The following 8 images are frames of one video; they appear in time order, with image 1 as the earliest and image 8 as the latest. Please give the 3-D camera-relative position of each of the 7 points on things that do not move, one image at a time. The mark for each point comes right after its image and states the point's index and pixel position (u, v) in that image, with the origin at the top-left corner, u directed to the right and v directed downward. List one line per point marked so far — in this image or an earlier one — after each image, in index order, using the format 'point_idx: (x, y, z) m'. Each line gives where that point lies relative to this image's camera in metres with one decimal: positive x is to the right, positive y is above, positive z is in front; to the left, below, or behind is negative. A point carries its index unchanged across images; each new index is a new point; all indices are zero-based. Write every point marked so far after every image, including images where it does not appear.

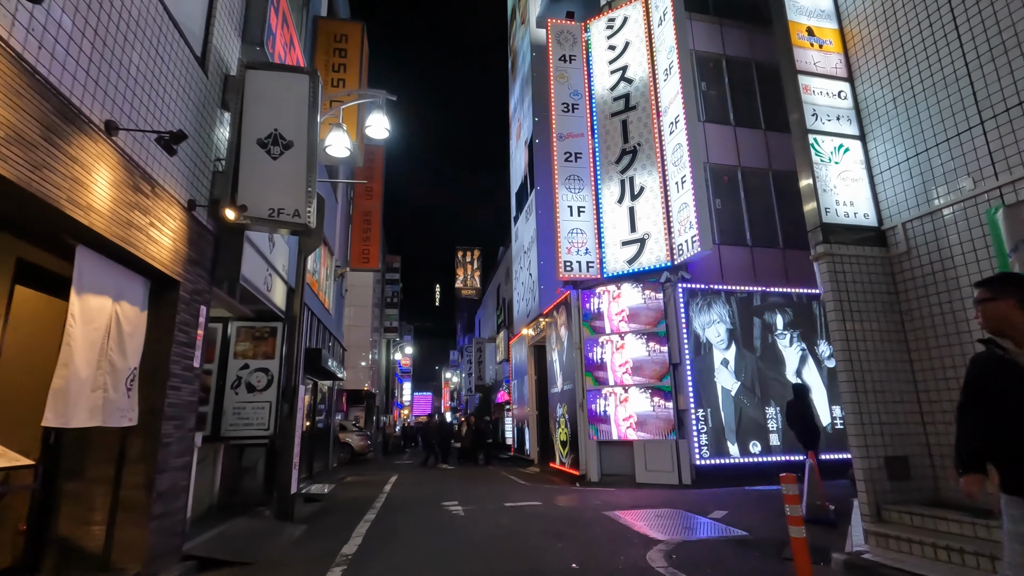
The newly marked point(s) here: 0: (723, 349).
0: (+5.0, -1.4, +12.6) m
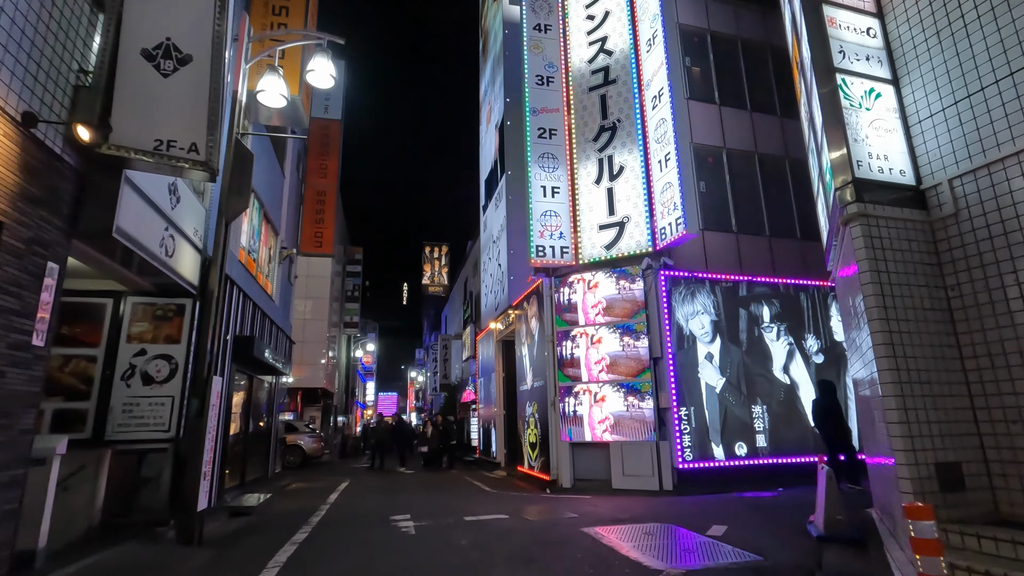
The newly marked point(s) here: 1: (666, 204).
0: (+4.2, -1.2, +11.6) m
1: (+3.3, +1.8, +11.6) m
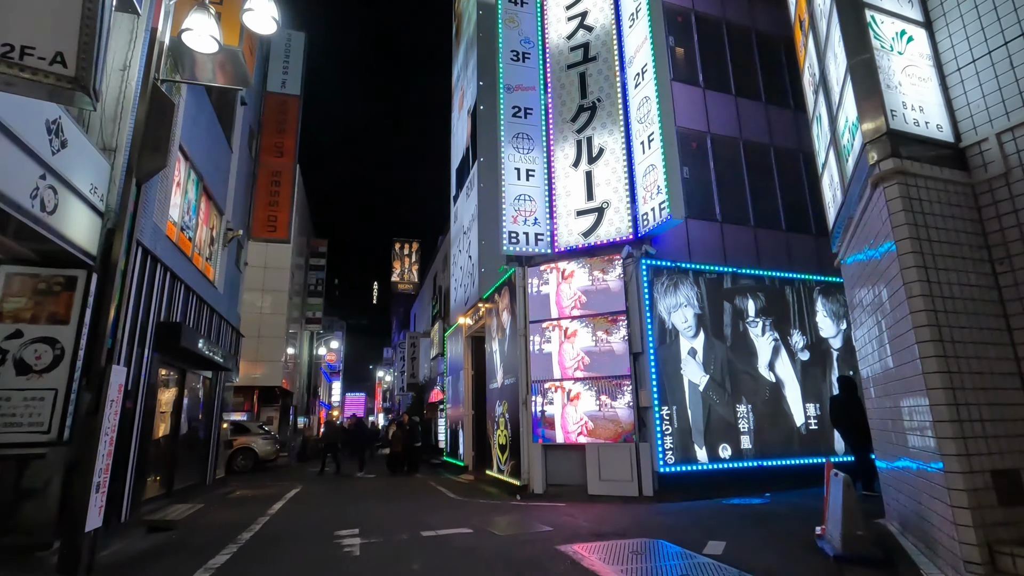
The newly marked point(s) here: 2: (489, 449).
0: (+3.6, -1.0, +10.8) m
1: (+2.8, +2.0, +10.8) m
2: (-0.6, -4.3, +14.2) m
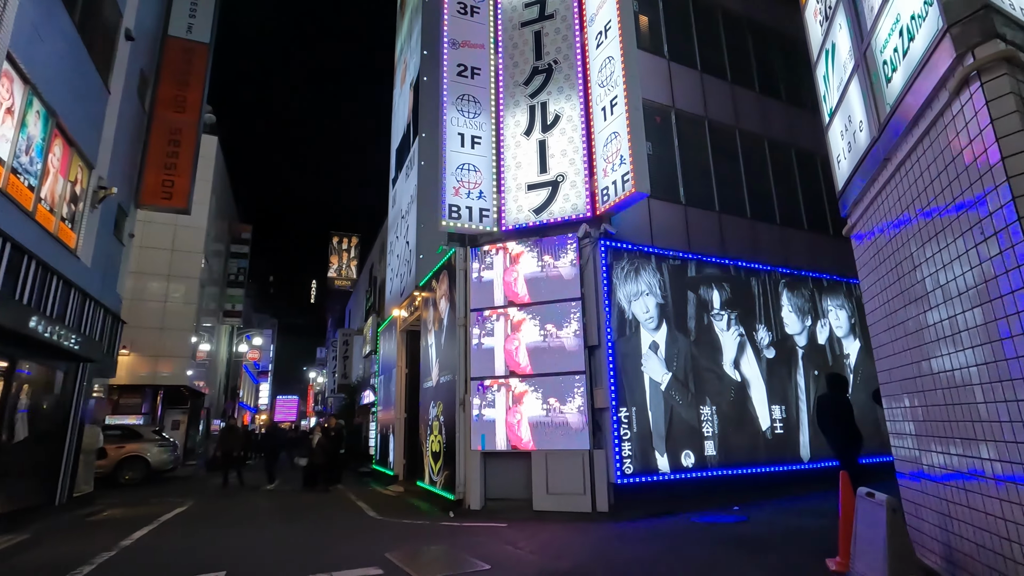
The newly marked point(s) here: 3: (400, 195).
0: (+2.5, -0.7, +9.6) m
1: (+1.7, +2.3, +9.5) m
2: (-2.2, -4.0, +12.5) m
3: (-3.9, +3.2, +18.5) m
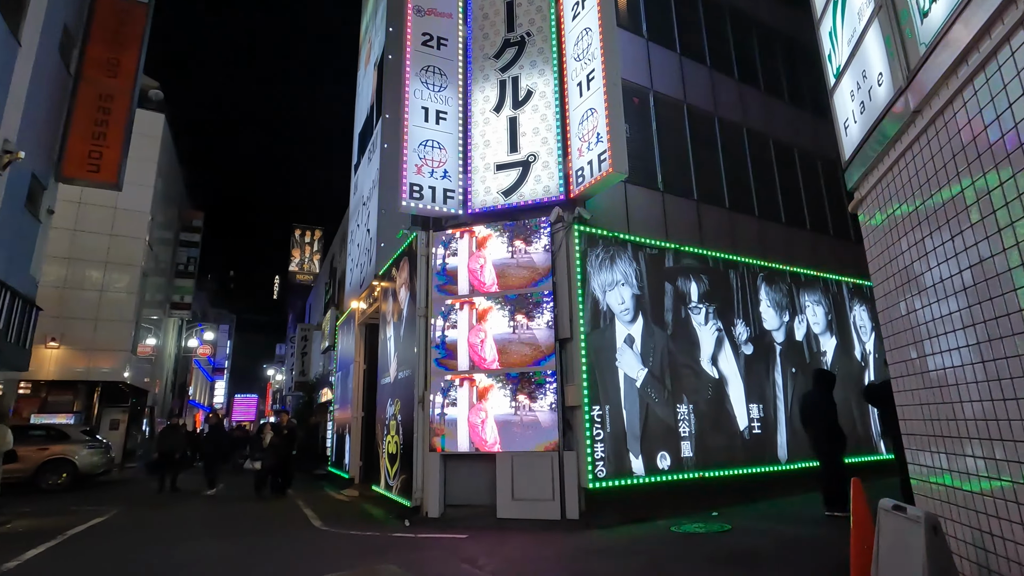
0: (+1.9, -0.6, +8.9) m
1: (+1.2, +2.5, +8.8) m
2: (-2.9, -3.7, +11.6) m
3: (-4.9, +3.5, +17.5) m
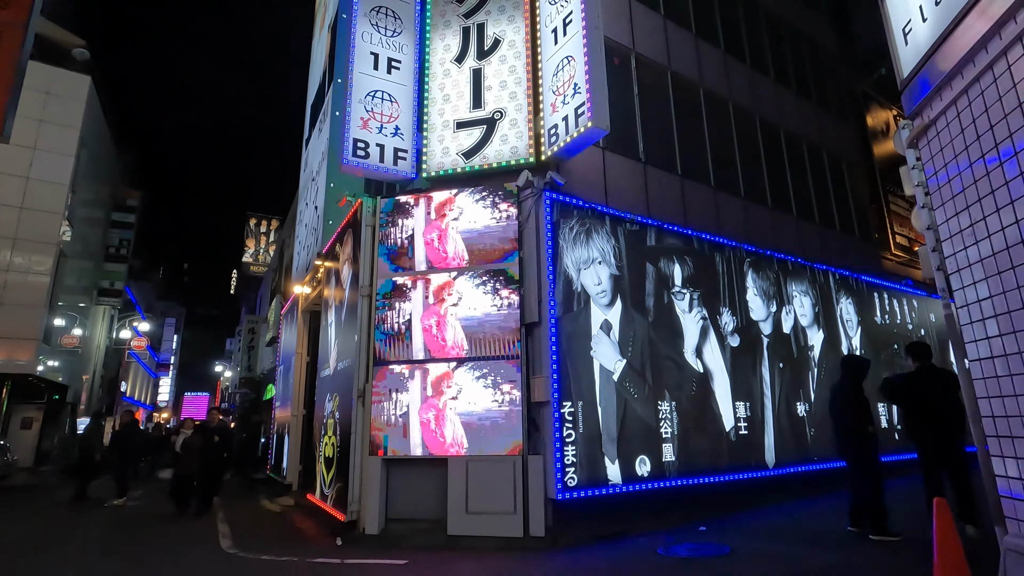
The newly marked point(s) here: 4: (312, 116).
0: (+1.3, -0.3, +7.7) m
1: (+0.7, +2.8, +7.6) m
2: (-3.7, -3.3, +10.1) m
3: (-5.9, +4.0, +15.9) m
4: (-6.2, +5.4, +16.7) m
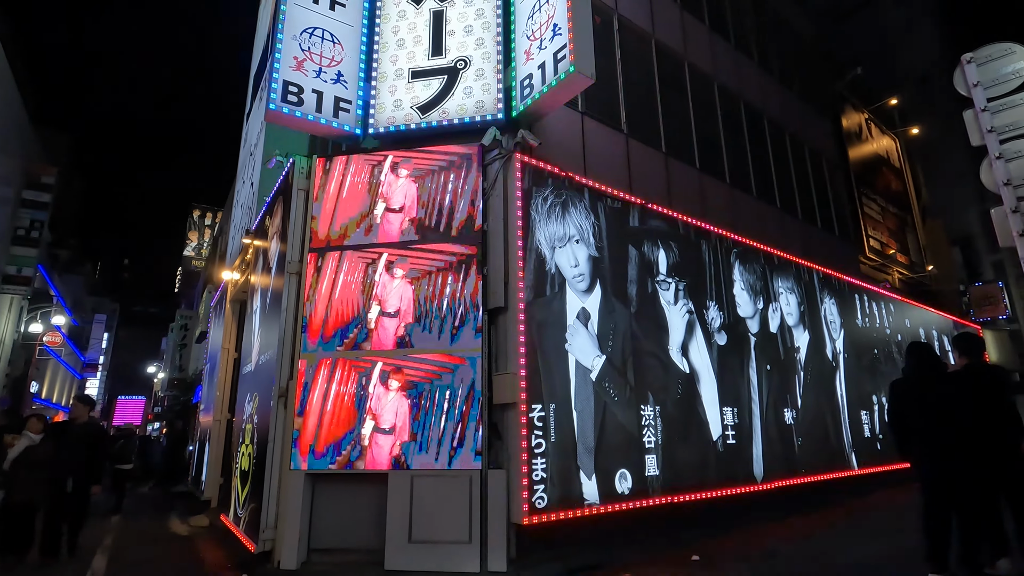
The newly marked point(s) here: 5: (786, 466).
0: (+0.8, 0.0, +6.5) m
1: (+0.3, +3.1, +6.4) m
2: (-4.5, -3.0, +8.5) m
3: (-6.9, +4.2, +14.2) m
4: (-7.2, +5.7, +15.0) m
5: (+4.4, -2.8, +8.5) m
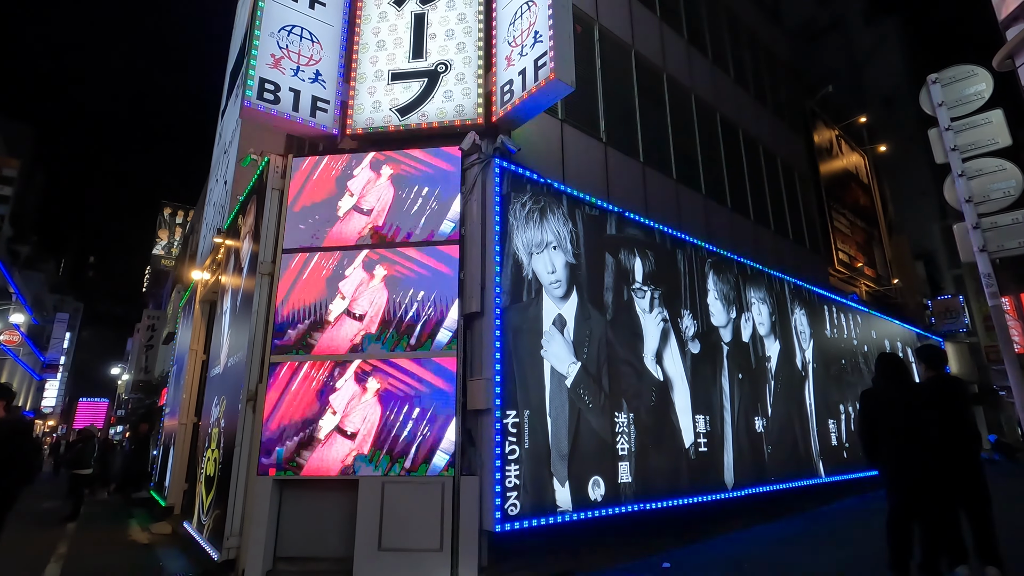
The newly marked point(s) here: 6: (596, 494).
0: (+0.6, -0.1, +6.5) m
1: (+0.1, +3.0, +6.4) m
2: (-4.9, -3.0, +8.2) m
3: (-7.4, +4.2, +13.9) m
4: (-7.8, +5.6, +14.7) m
5: (+3.9, -3.0, +8.6) m
6: (+1.0, -2.4, +6.3) m
